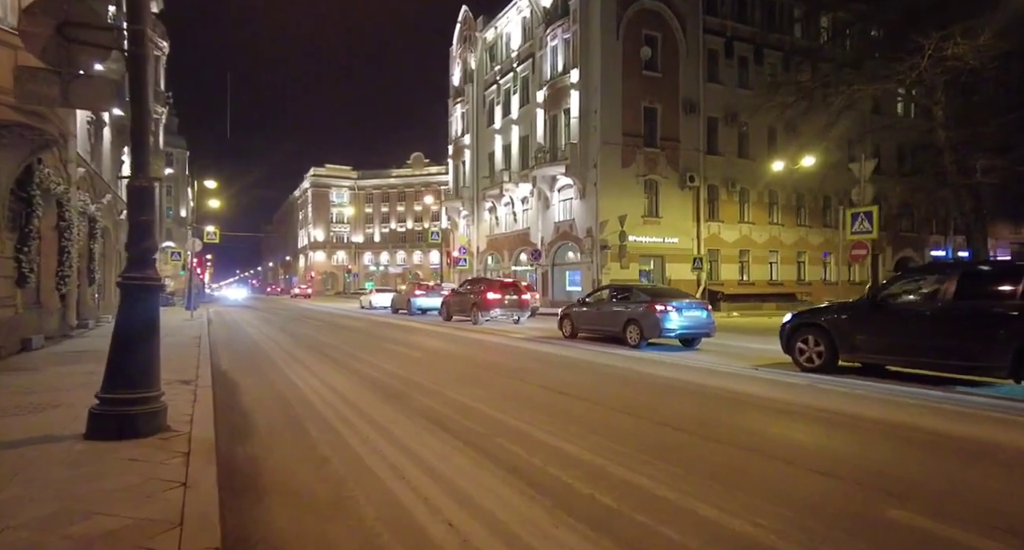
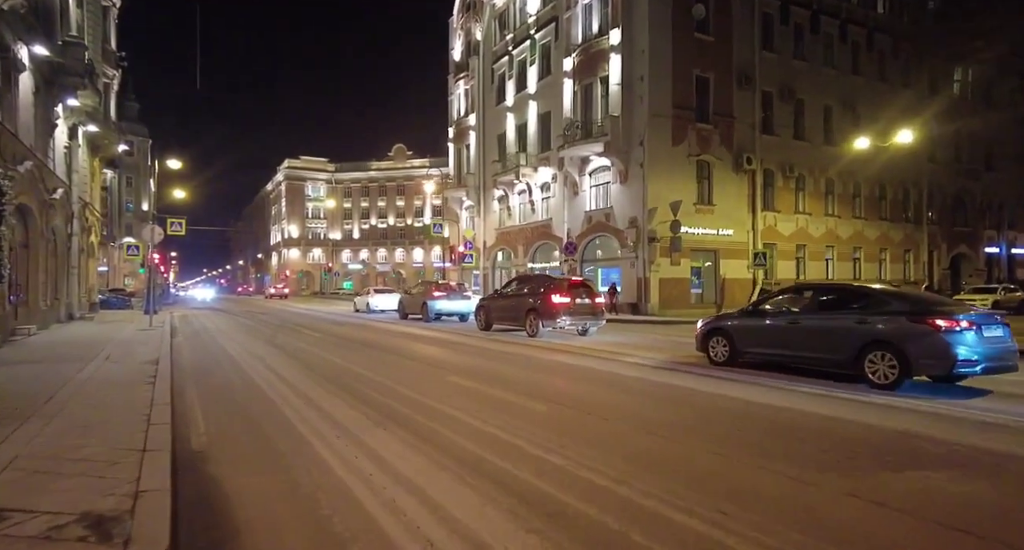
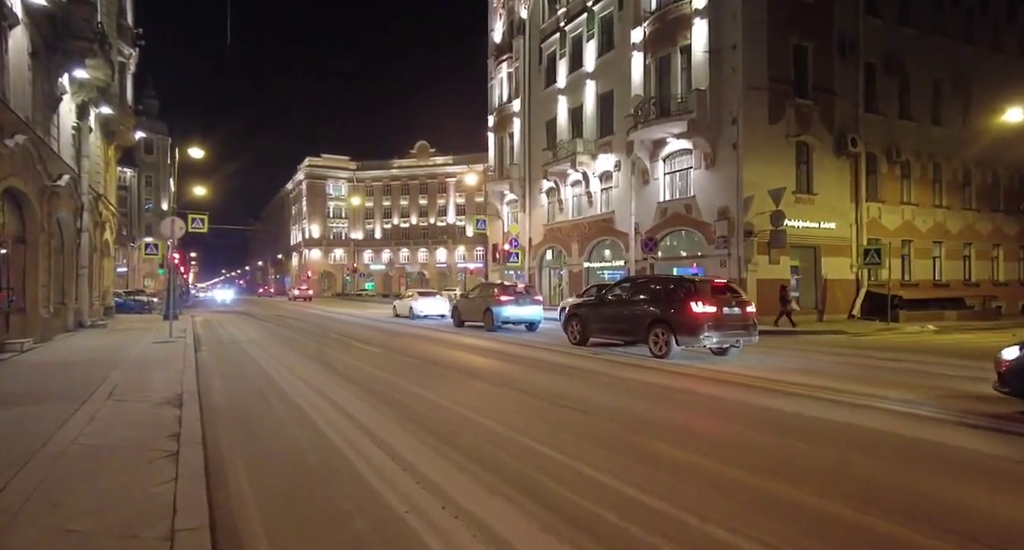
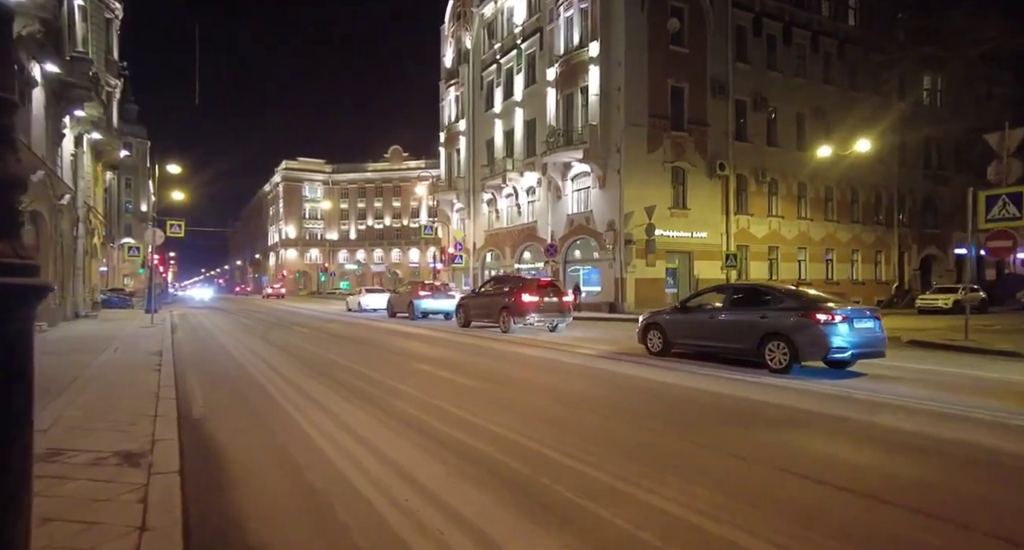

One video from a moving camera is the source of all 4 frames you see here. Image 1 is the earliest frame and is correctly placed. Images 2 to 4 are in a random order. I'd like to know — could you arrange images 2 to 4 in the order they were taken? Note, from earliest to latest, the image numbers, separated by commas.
4, 2, 3
